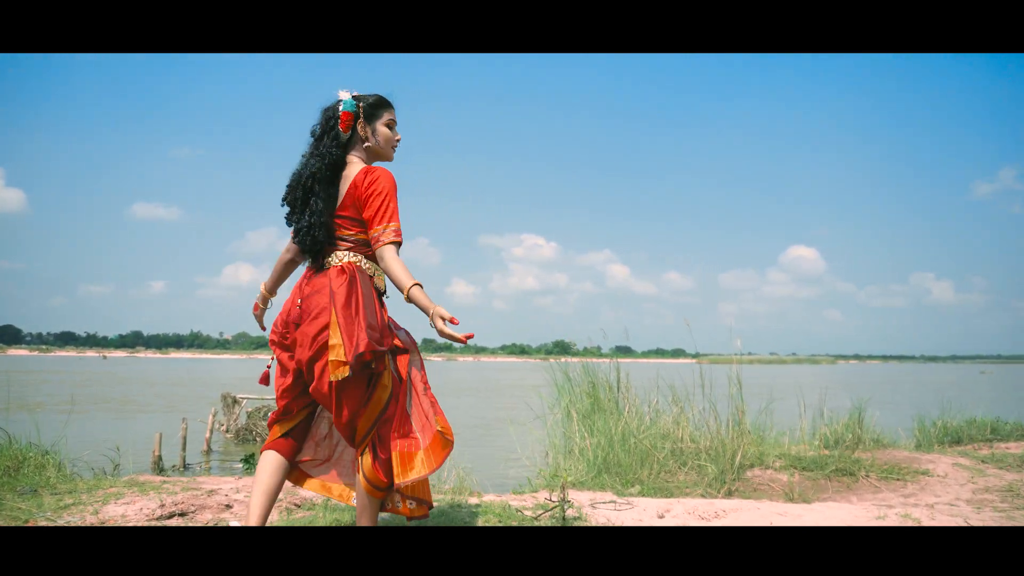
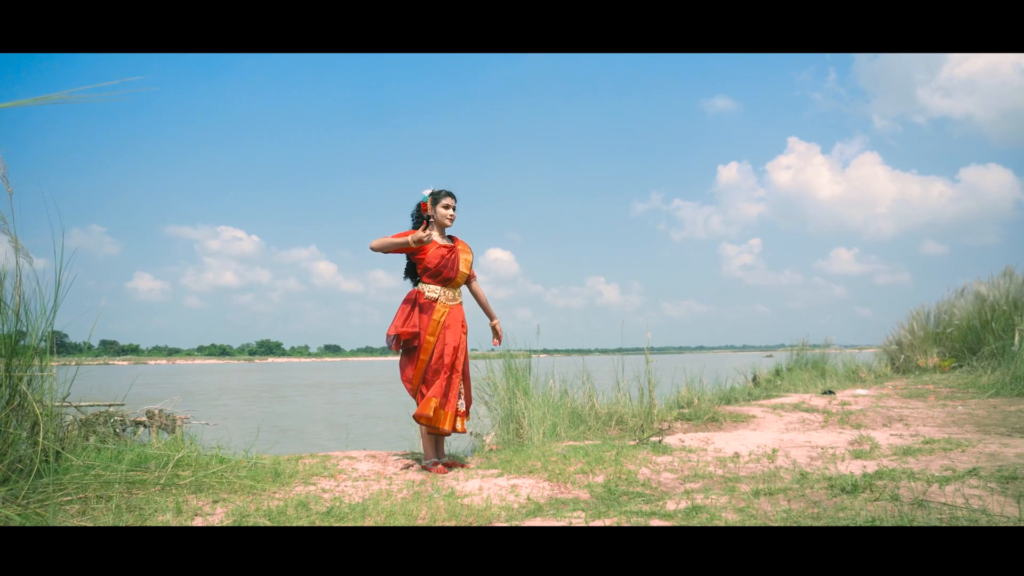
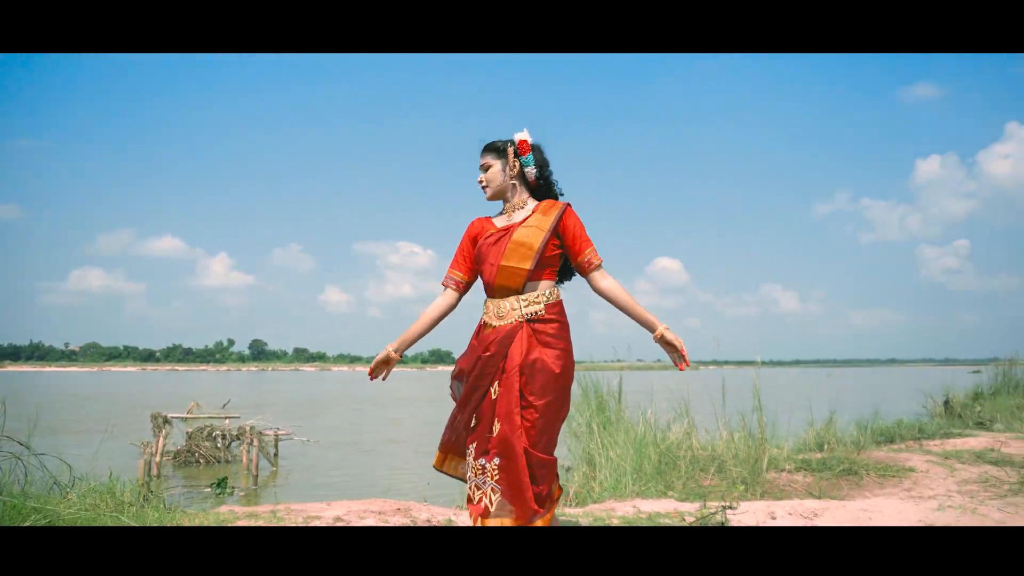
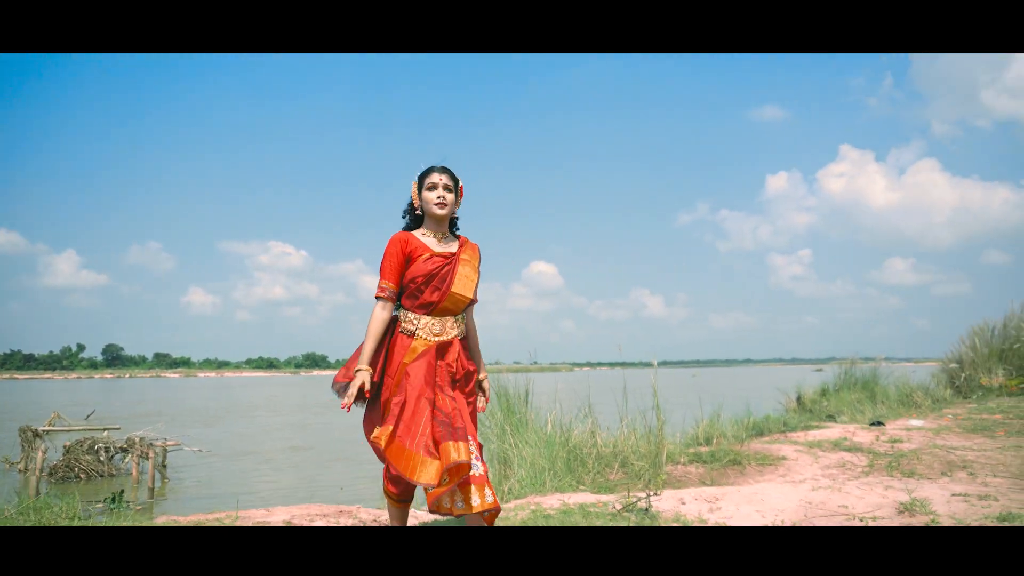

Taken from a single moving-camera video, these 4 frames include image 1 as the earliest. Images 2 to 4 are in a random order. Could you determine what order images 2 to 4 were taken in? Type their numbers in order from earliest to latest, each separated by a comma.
3, 4, 2
